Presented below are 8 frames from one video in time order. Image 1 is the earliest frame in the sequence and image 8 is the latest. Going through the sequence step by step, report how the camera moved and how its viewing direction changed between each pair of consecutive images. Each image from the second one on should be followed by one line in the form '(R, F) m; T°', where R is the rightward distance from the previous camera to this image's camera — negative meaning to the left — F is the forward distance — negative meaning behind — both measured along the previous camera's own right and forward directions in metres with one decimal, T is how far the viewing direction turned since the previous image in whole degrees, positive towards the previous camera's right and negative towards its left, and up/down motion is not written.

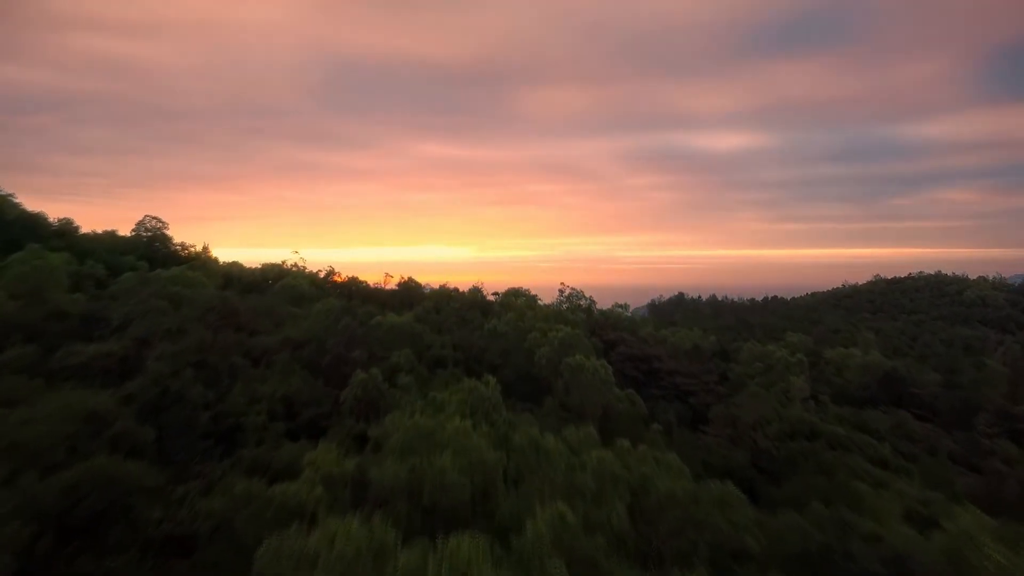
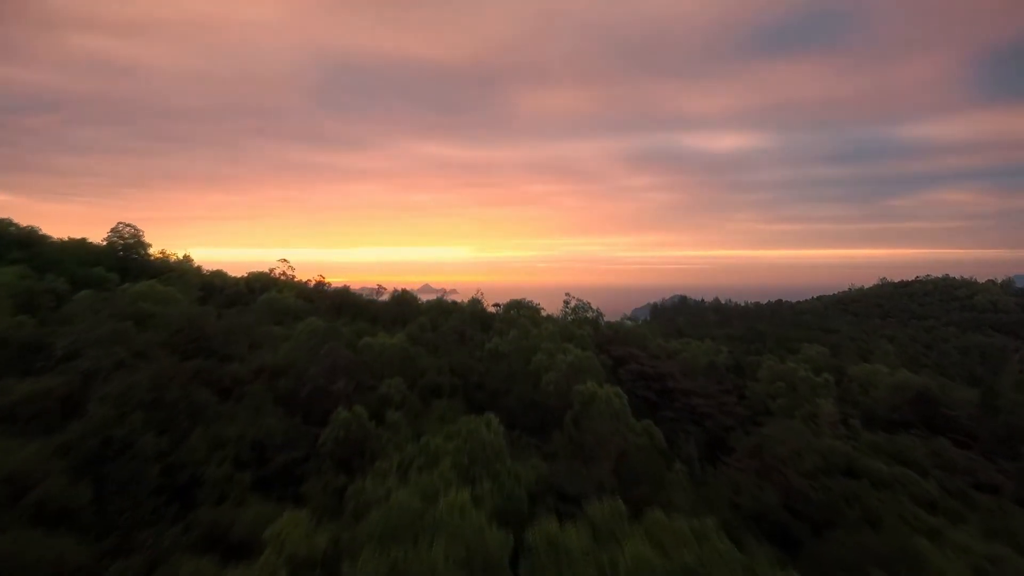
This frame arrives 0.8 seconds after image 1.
(-0.1, +1.0) m; 0°
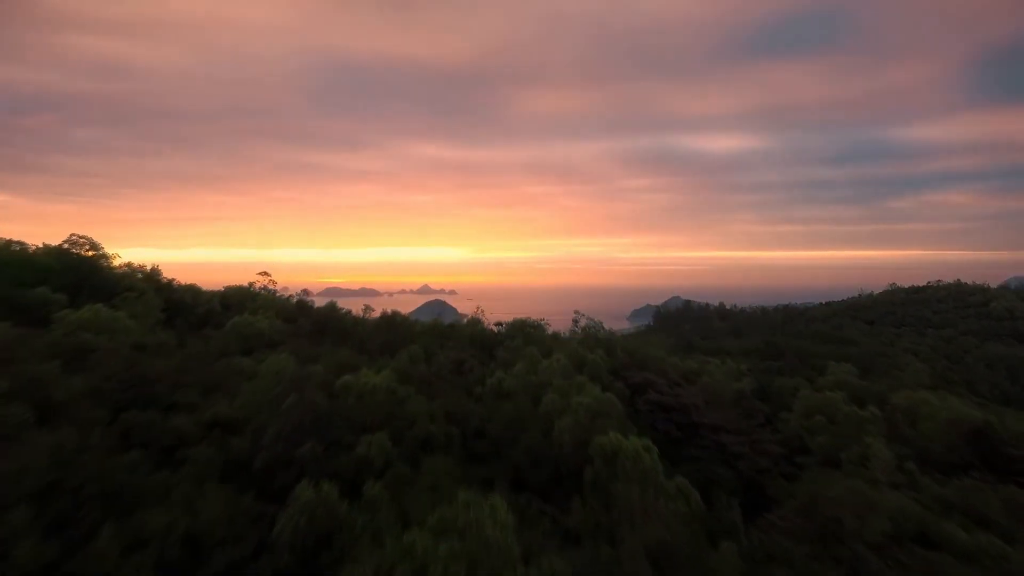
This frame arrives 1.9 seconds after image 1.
(-0.1, +1.4) m; 0°
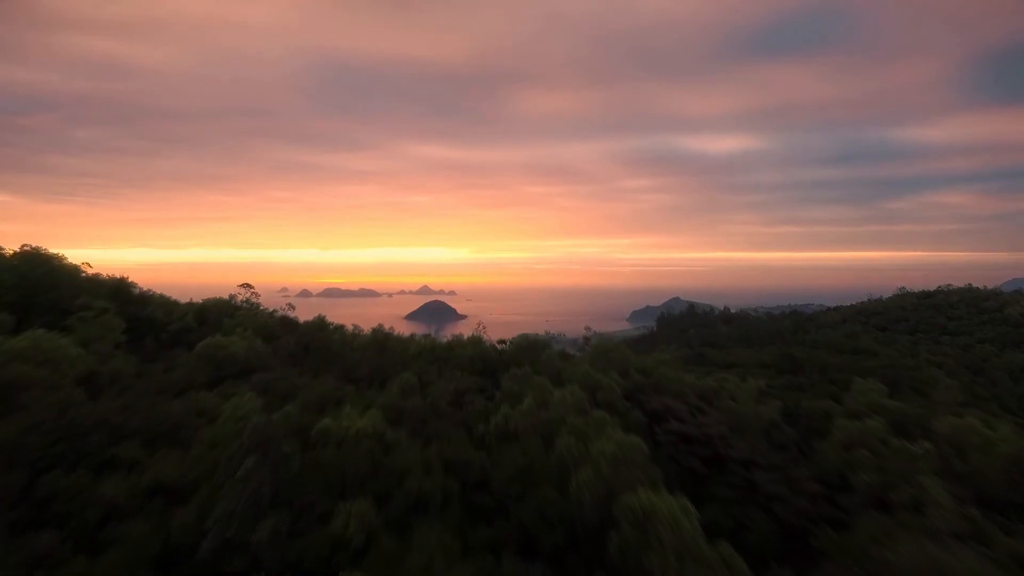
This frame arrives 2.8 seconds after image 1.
(-0.1, +1.2) m; 0°
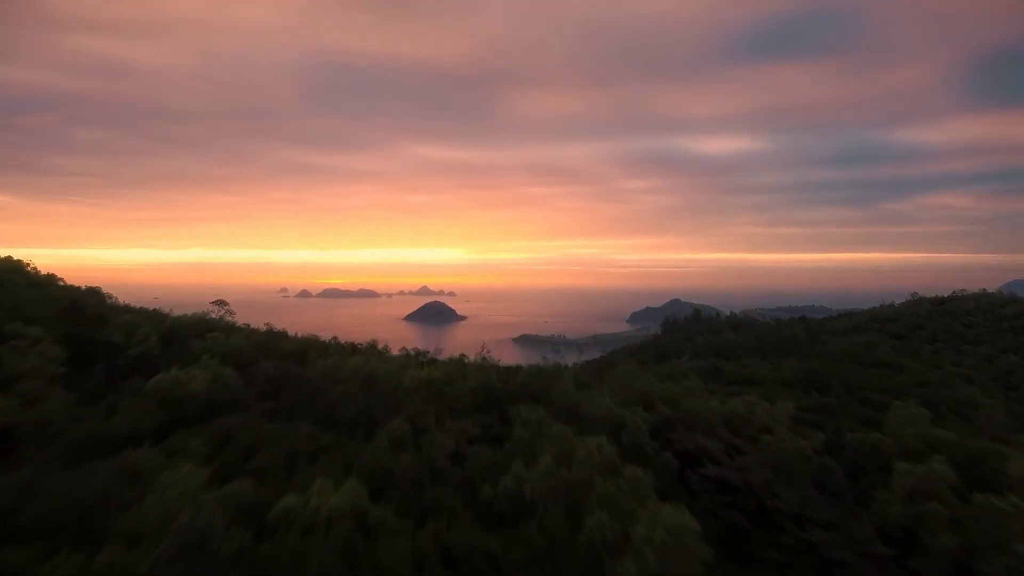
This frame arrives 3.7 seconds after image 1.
(-0.2, +1.5) m; 0°
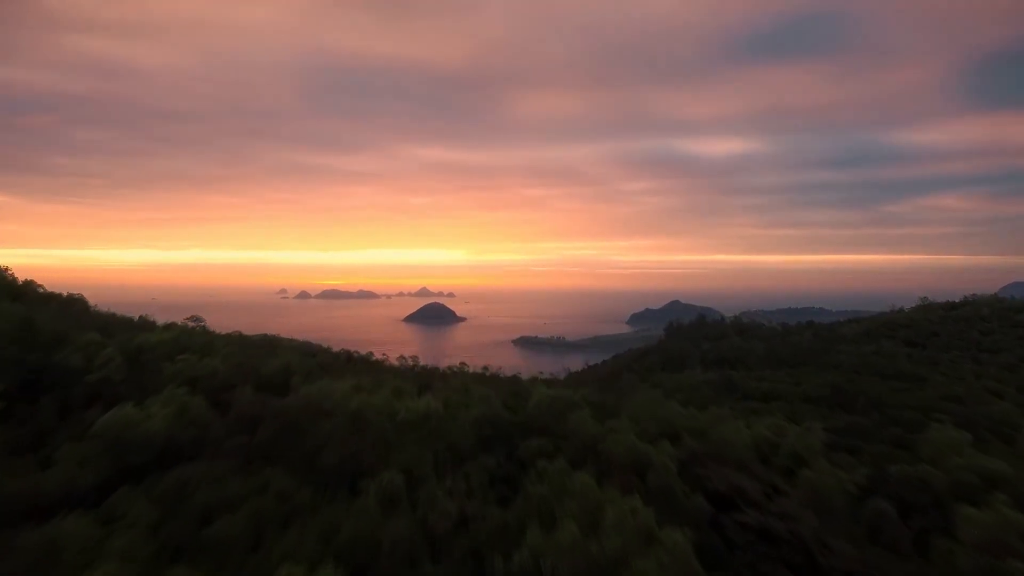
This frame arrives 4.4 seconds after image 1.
(-0.1, +1.1) m; 0°
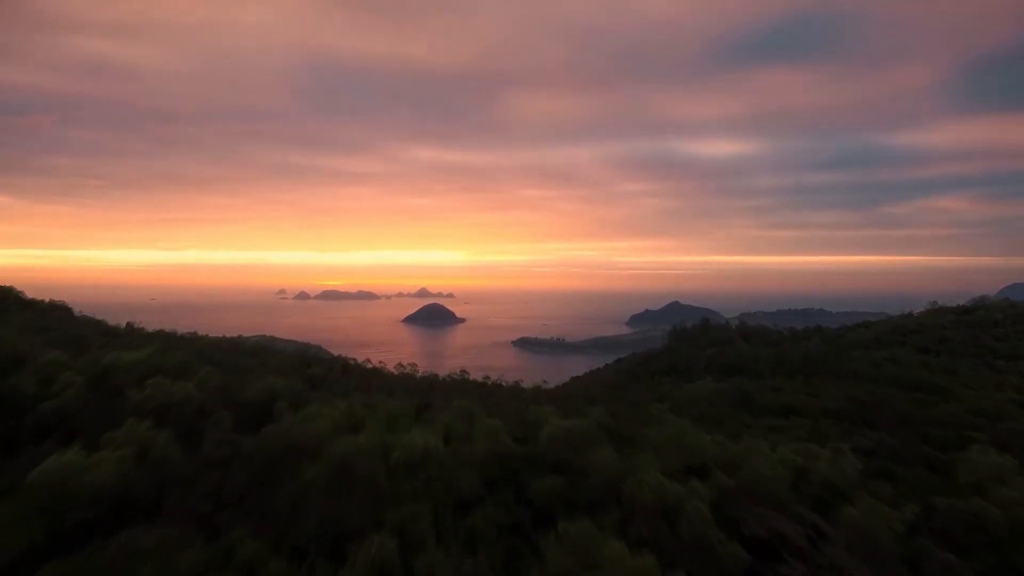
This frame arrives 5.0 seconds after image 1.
(-0.1, +1.0) m; 0°
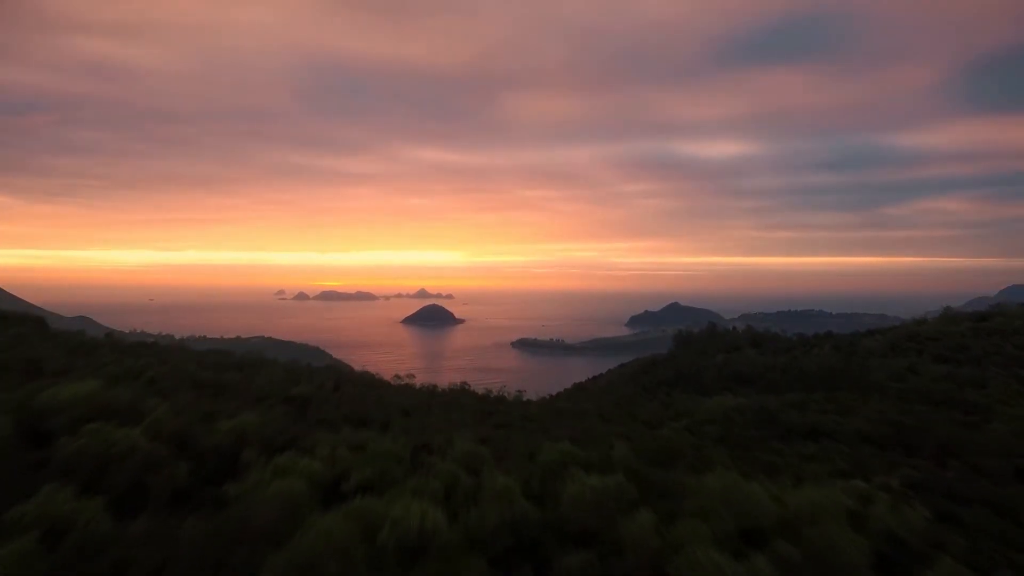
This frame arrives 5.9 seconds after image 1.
(-0.2, +1.5) m; 0°
